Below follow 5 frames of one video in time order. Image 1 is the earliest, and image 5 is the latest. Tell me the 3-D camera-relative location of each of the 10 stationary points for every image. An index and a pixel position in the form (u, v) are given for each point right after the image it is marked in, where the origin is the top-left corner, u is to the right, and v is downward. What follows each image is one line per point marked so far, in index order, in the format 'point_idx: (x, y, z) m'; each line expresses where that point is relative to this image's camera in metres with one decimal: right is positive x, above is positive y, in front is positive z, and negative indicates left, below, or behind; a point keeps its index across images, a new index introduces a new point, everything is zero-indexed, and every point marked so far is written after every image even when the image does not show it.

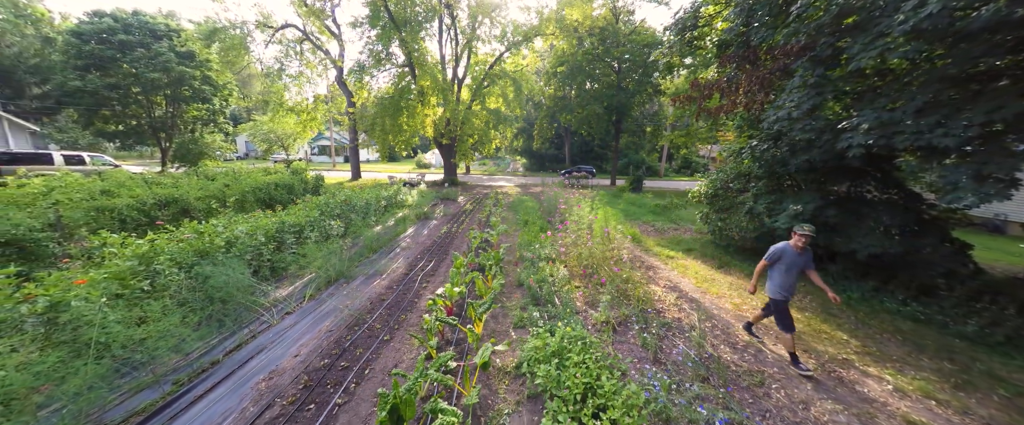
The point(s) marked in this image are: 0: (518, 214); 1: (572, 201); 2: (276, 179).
0: (+0.2, -0.1, +9.6) m
1: (+1.7, +0.3, +9.1) m
2: (-7.0, +1.0, +9.4) m
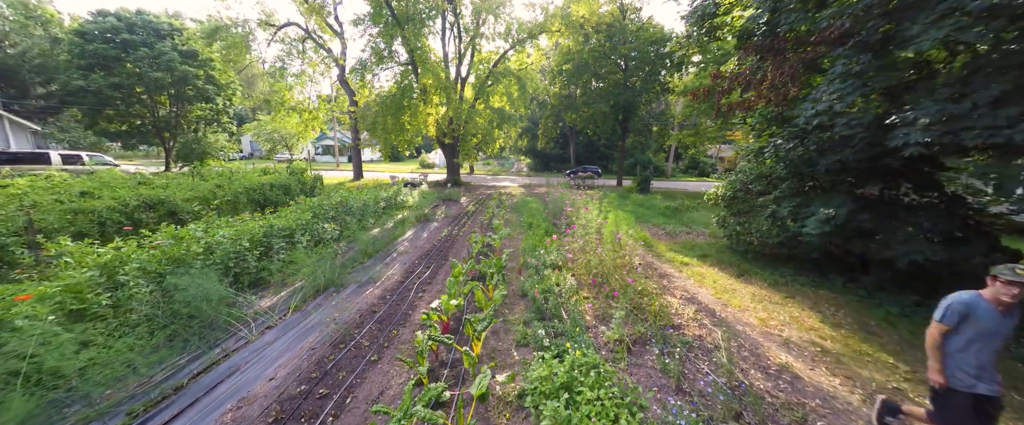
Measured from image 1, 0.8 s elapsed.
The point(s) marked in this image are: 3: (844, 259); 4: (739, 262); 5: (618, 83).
0: (+0.3, -0.1, +9.2) m
1: (+1.8, +0.3, +8.7) m
2: (-6.9, +1.0, +9.1) m
3: (+5.6, -0.8, +5.3) m
4: (+4.5, -1.0, +6.2) m
5: (+6.4, +7.8, +19.0) m
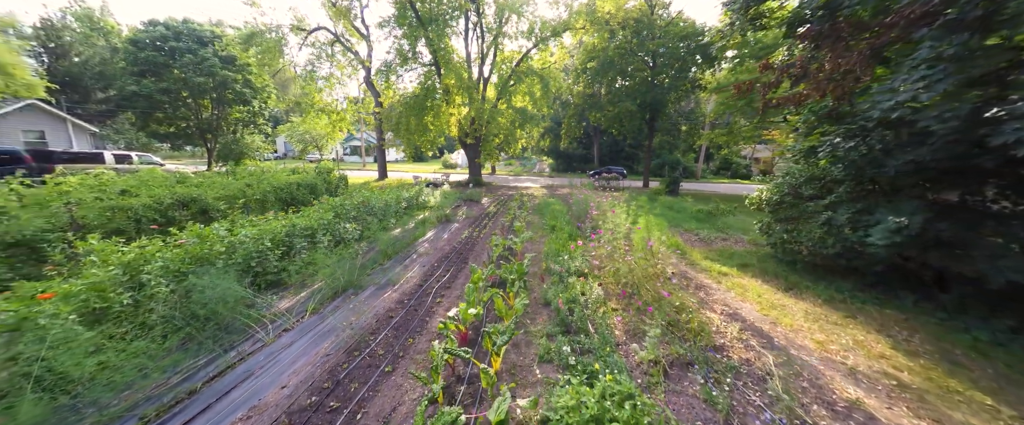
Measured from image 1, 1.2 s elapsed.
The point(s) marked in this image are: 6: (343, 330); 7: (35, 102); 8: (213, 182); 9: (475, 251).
0: (+0.9, -0.2, +8.9) m
1: (+2.4, +0.2, +8.3) m
2: (-6.3, +1.0, +9.3) m
3: (+5.9, -0.9, +4.6) m
4: (+4.9, -1.1, +5.6) m
5: (+7.7, +7.6, +18.3) m
6: (-2.0, -1.4, +3.7) m
7: (-21.4, +5.0, +14.3) m
8: (-7.8, +0.8, +8.2) m
9: (-0.8, -0.8, +6.7) m
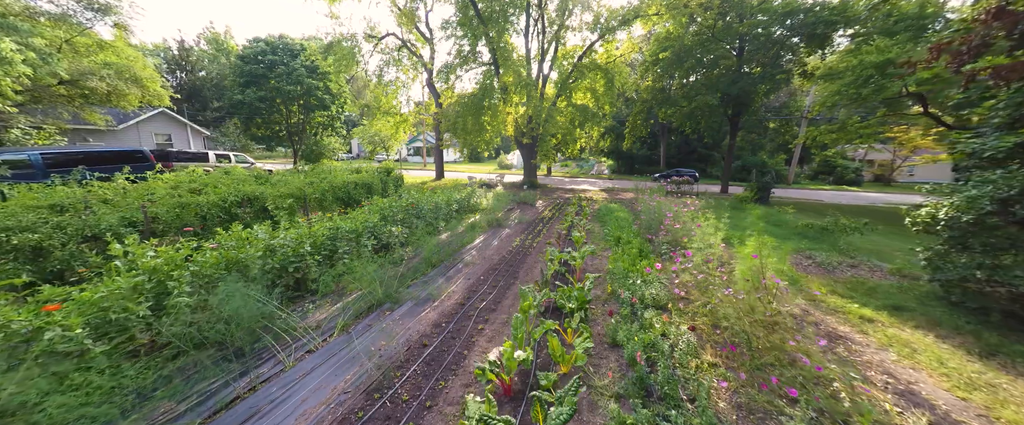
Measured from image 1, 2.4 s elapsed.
0: (+2.3, -0.4, +7.8) m
1: (+3.7, 0.0, +6.9) m
2: (-4.6, +1.0, +9.4) m
3: (+6.5, -1.2, +2.7) m
4: (+5.7, -1.4, +3.9) m
5: (+10.9, +7.2, +15.9) m
6: (-1.4, -1.5, +3.2) m
7: (-18.5, +5.5, +16.9) m
8: (-6.3, +0.9, +8.6) m
9: (+0.3, -0.9, +5.9) m
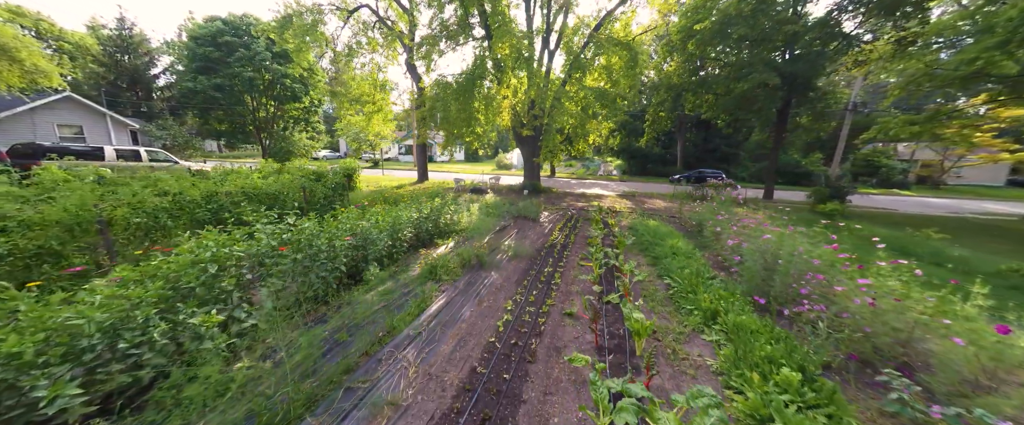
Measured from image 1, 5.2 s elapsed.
0: (+2.2, -0.9, +4.2) m
1: (+3.6, -0.6, +3.4) m
2: (-4.8, +0.5, +5.8) m
3: (+6.3, -1.8, -0.8) m
4: (+5.5, -1.9, +0.3) m
5: (+10.8, +6.6, +12.3) m
6: (-1.6, -2.0, -0.4) m
7: (-18.7, +5.0, +13.4) m
8: (-6.5, +0.4, +5.1) m
9: (+0.1, -1.5, +2.3) m
